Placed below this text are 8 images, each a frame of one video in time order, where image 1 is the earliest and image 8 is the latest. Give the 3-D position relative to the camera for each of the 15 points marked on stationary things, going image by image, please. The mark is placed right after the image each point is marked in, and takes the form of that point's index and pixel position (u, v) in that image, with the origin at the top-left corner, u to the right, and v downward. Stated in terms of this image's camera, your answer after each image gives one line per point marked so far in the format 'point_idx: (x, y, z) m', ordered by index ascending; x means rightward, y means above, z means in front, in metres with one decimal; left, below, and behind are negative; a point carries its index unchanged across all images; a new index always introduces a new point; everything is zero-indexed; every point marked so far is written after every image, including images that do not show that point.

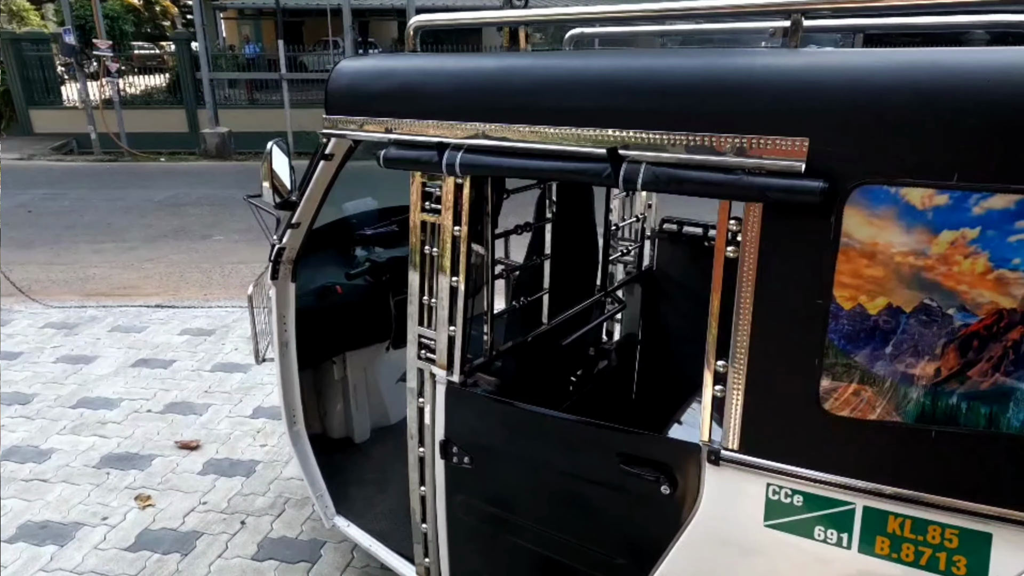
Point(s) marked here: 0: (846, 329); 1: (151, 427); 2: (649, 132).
0: (+0.7, -0.1, +1.4) m
1: (-2.2, -0.9, +4.1) m
2: (+0.3, +0.4, +1.6) m
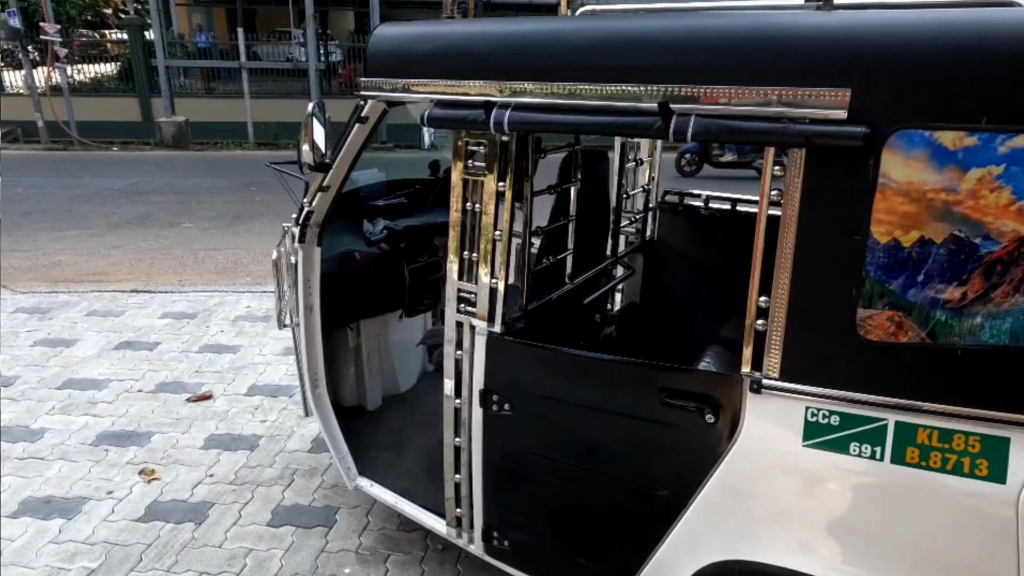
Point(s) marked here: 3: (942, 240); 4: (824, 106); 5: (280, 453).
0: (+0.9, +0.1, +1.6) m
1: (-2.2, -0.7, +4.1) m
2: (+0.5, +0.5, +1.7) m
3: (+1.0, +0.1, +1.5) m
4: (+0.8, +0.4, +1.5) m
5: (-1.3, -0.9, +3.6) m
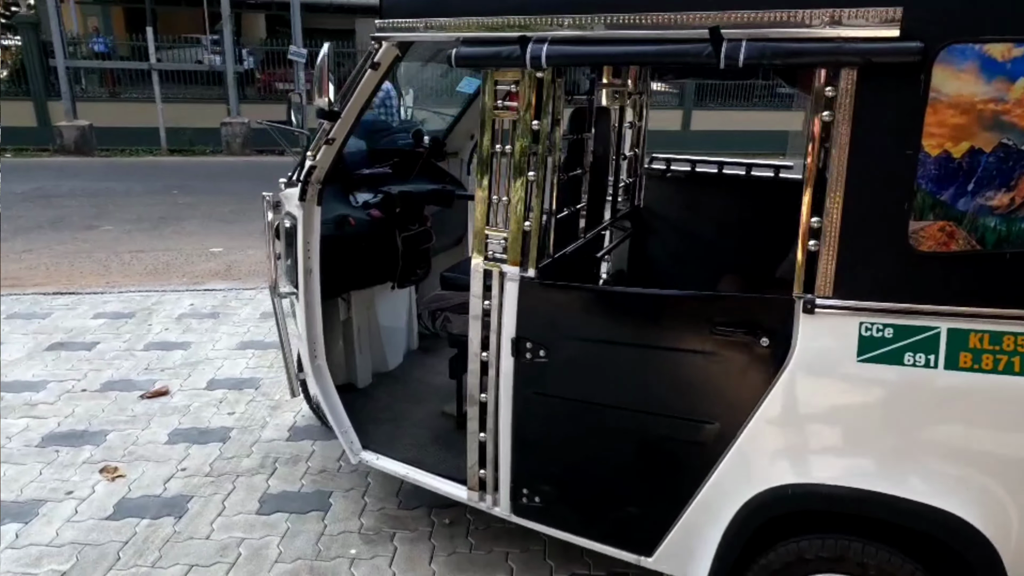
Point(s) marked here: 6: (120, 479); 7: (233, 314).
0: (+1.0, +0.3, +1.6) m
1: (-2.3, -0.7, +3.7) m
2: (+0.6, +0.7, +1.7) m
3: (+1.2, +0.3, +1.6) m
4: (+0.9, +0.6, +1.6) m
5: (-1.3, -0.8, +3.4) m
6: (-1.8, -0.9, +3.1) m
7: (-2.2, -0.2, +5.2) m
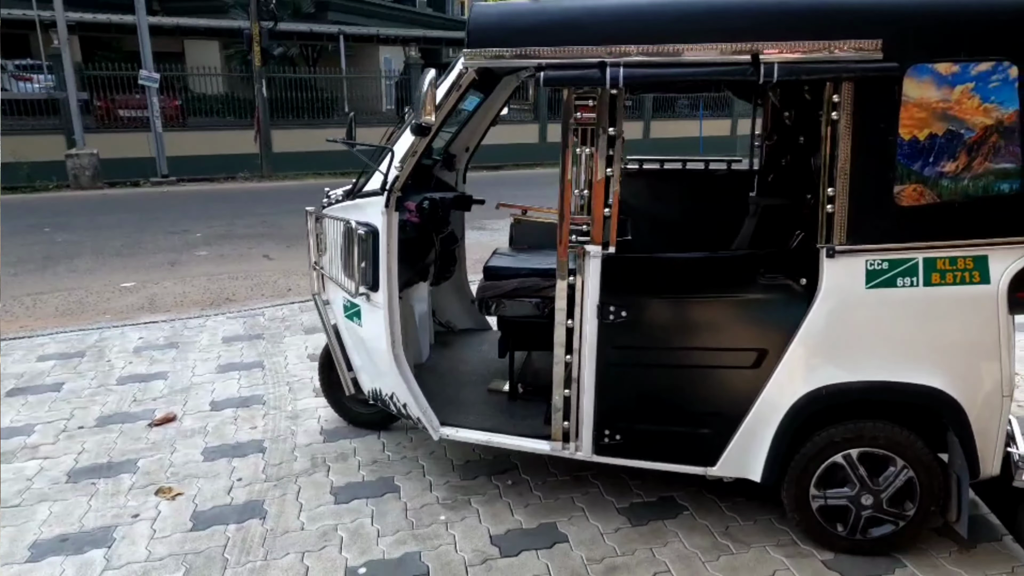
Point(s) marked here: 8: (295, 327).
0: (+1.4, +0.5, +2.4) m
1: (-2.2, -0.8, +3.7) m
2: (+0.9, +0.9, +2.4) m
3: (+1.5, +0.5, +2.4) m
4: (+1.3, +0.8, +2.3) m
5: (-1.2, -0.9, +3.6) m
6: (-1.6, -1.0, +3.1) m
7: (-2.4, -0.4, +5.1) m
8: (-1.8, -0.3, +5.4) m
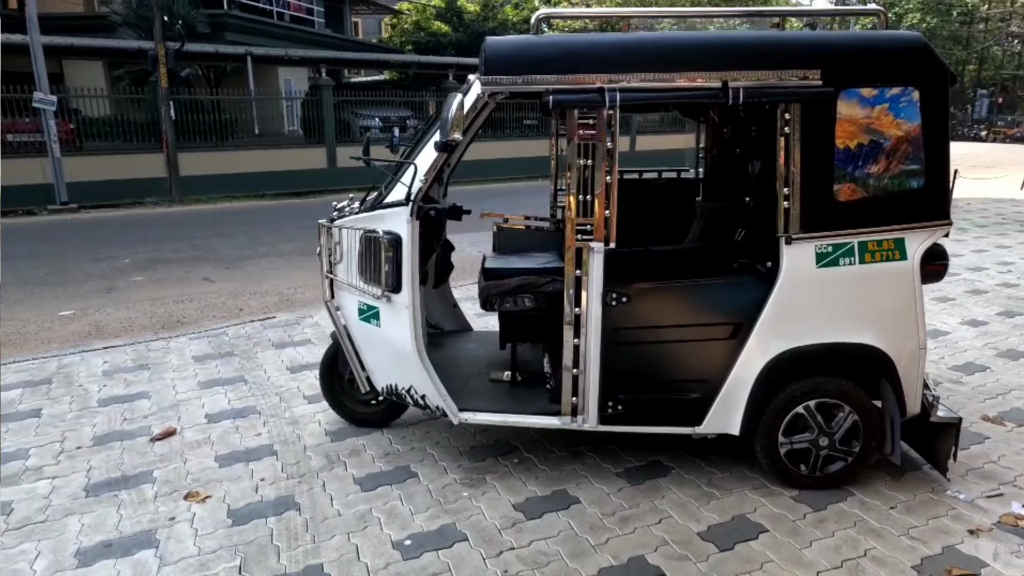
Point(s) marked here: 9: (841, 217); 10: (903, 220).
0: (+1.5, +0.6, +3.0) m
1: (-2.2, -0.9, +3.7) m
2: (+1.0, +0.9, +2.9) m
3: (+1.6, +0.7, +3.0) m
4: (+1.3, +0.9, +2.9) m
5: (-1.2, -0.9, +3.8) m
6: (-1.5, -1.0, +3.3) m
7: (-2.7, -0.6, +5.1) m
8: (-2.0, -0.5, +5.5) m
9: (+1.5, +0.3, +3.0) m
10: (+1.8, +0.3, +3.0) m
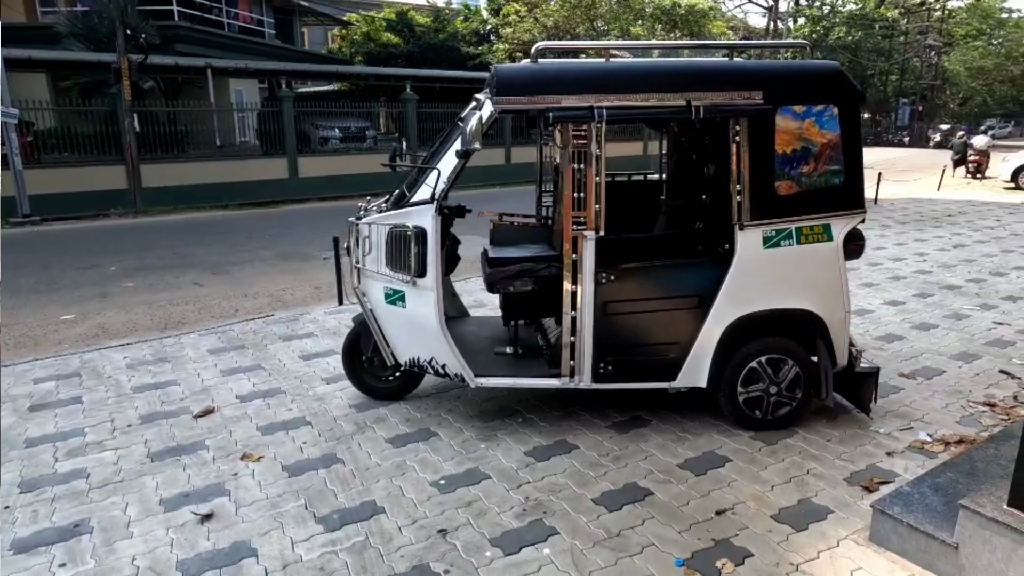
0: (+1.5, +0.7, +3.8) m
1: (-2.2, -0.9, +4.2) m
2: (+1.0, +1.1, +3.7) m
3: (+1.6, +0.8, +3.8) m
4: (+1.4, +1.0, +3.7) m
5: (-1.1, -0.8, +4.3) m
6: (-1.4, -1.0, +3.8) m
7: (-2.7, -0.6, +5.5) m
8: (-2.2, -0.4, +6.0) m
9: (+1.5, +0.5, +3.8) m
10: (+1.8, +0.5, +3.8) m
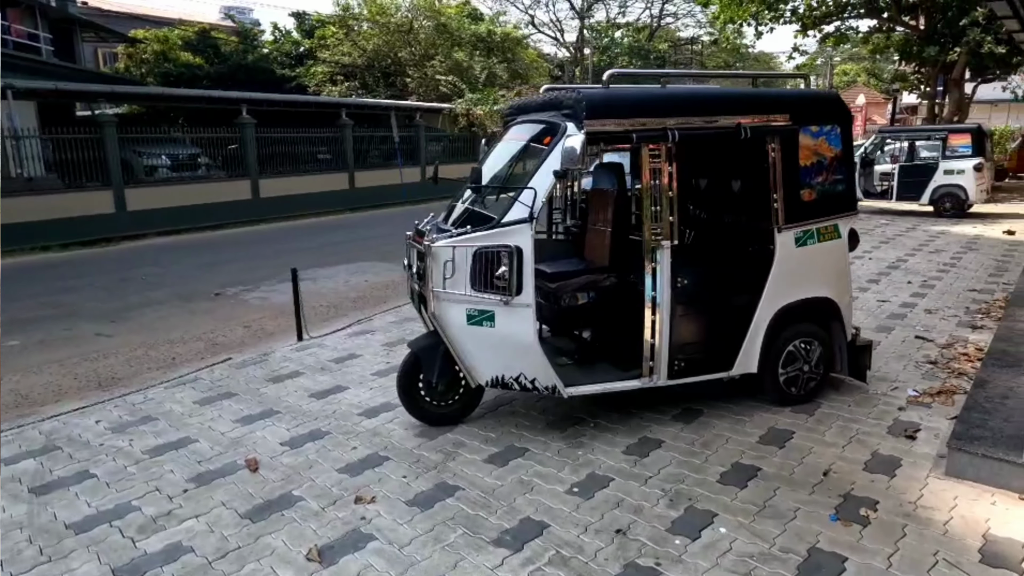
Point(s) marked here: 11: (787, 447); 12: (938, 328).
0: (+1.9, +0.8, +4.4) m
1: (-1.6, -1.1, +3.7) m
2: (+1.5, +1.1, +4.2) m
3: (+2.0, +0.8, +4.5) m
4: (+1.8, +1.1, +4.3) m
5: (-0.6, -1.0, +4.2) m
6: (-0.7, -1.1, +3.6) m
7: (-2.5, -0.9, +4.9) m
8: (-2.1, -0.8, +5.5) m
9: (+2.0, +0.5, +4.5) m
10: (+2.2, +0.5, +4.6) m
11: (+1.7, -1.0, +4.1) m
12: (+4.1, -0.4, +6.4) m
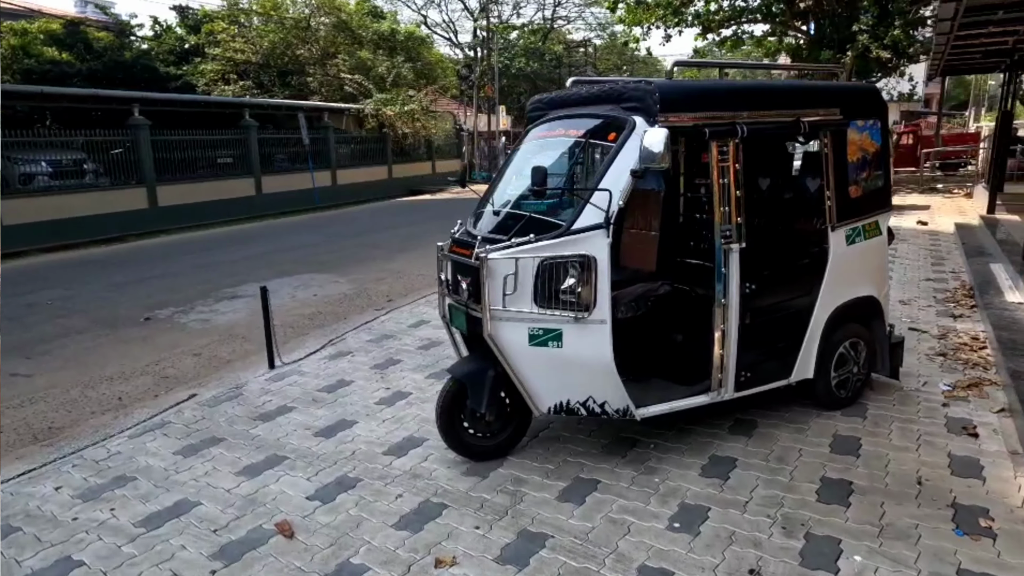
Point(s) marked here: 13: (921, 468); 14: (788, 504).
0: (+2.2, +0.8, +4.3) m
1: (-1.1, -1.3, +3.1) m
2: (+1.7, +1.1, +4.0) m
3: (+2.3, +0.9, +4.4) m
4: (+2.0, +1.1, +4.2) m
5: (-0.2, -1.1, +3.7) m
6: (-0.2, -1.2, +3.1) m
7: (-2.2, -1.1, +4.1) m
8: (-1.9, -0.9, +4.7) m
9: (+2.2, +0.5, +4.3) m
10: (+2.5, +0.5, +4.5) m
11: (+2.0, -1.0, +3.9) m
12: (+4.1, -0.3, +6.6) m
13: (+2.3, -1.0, +3.7) m
14: (+1.4, -1.1, +3.4) m
